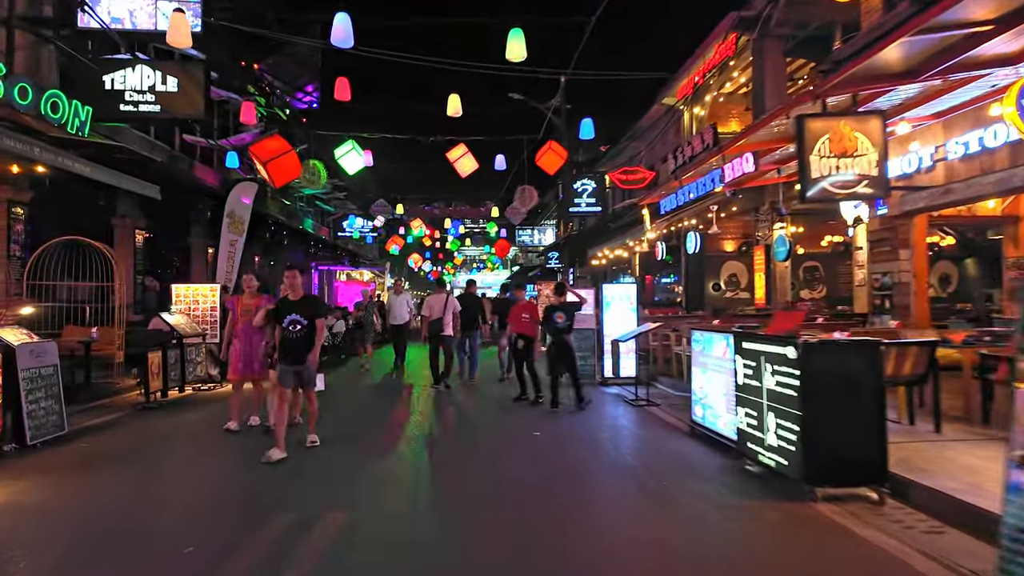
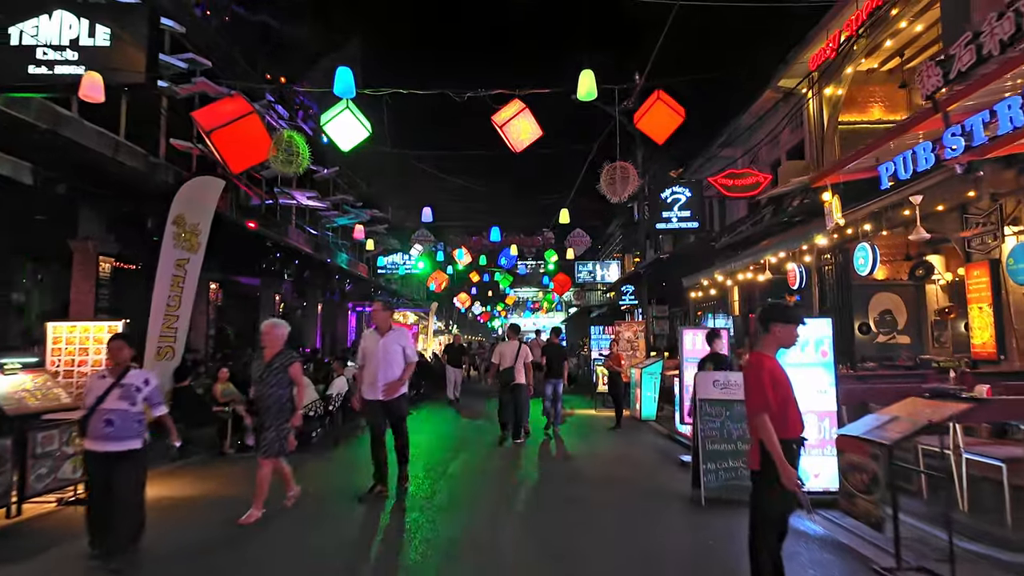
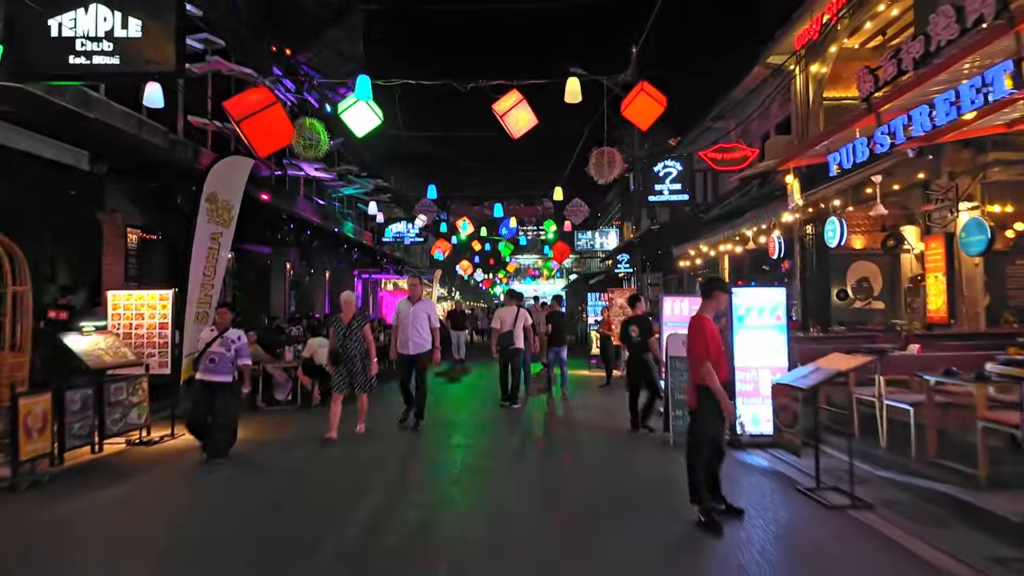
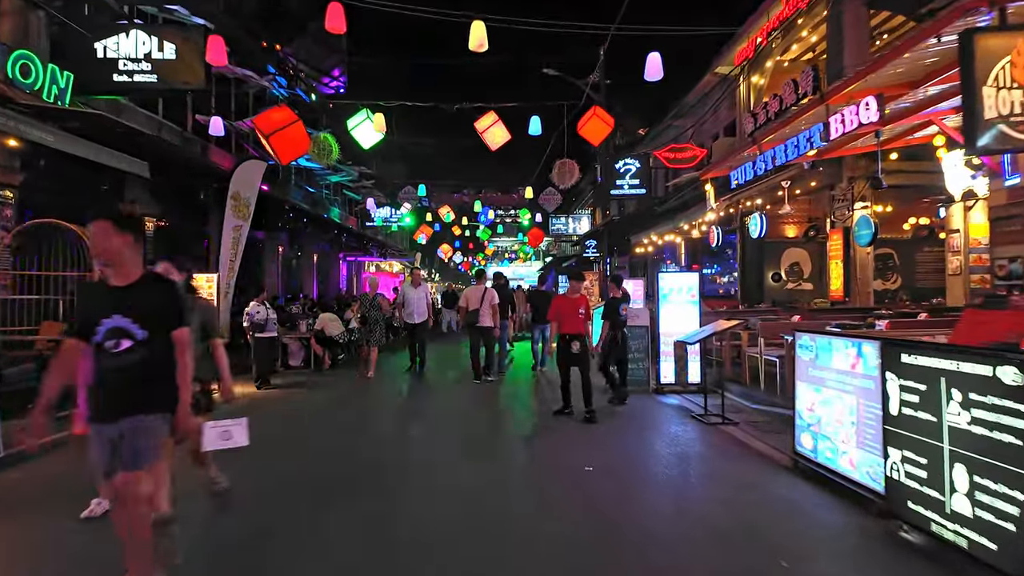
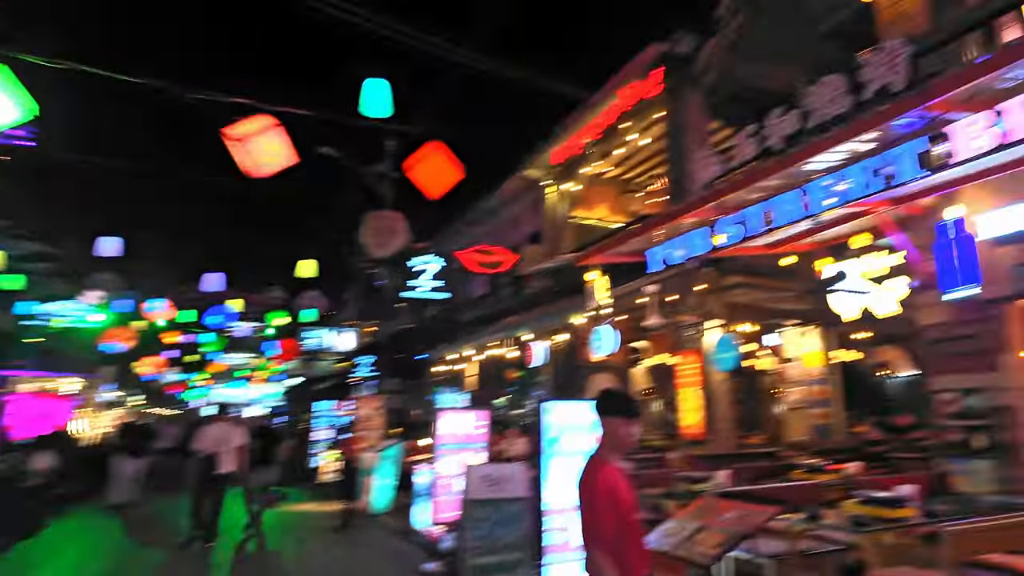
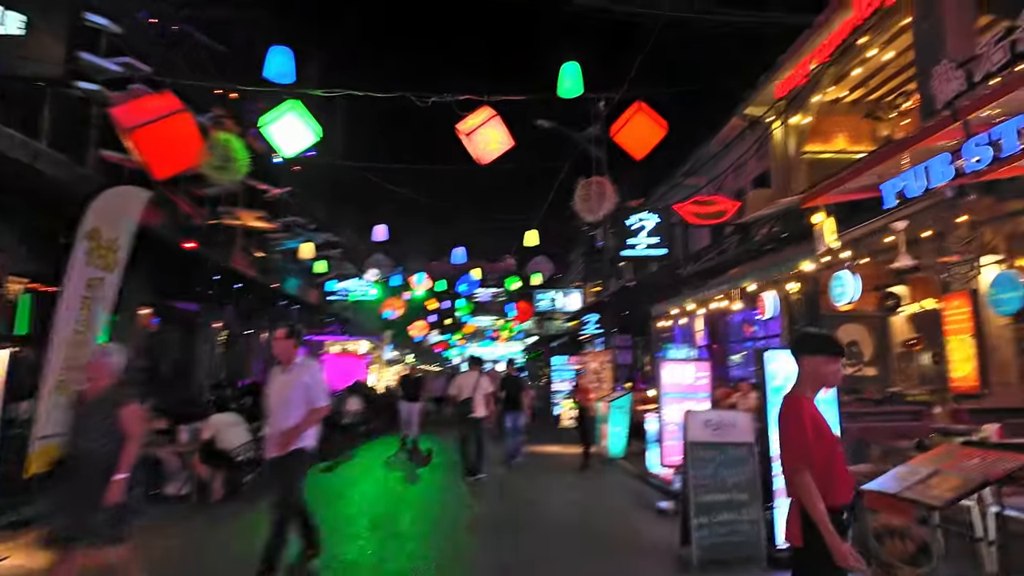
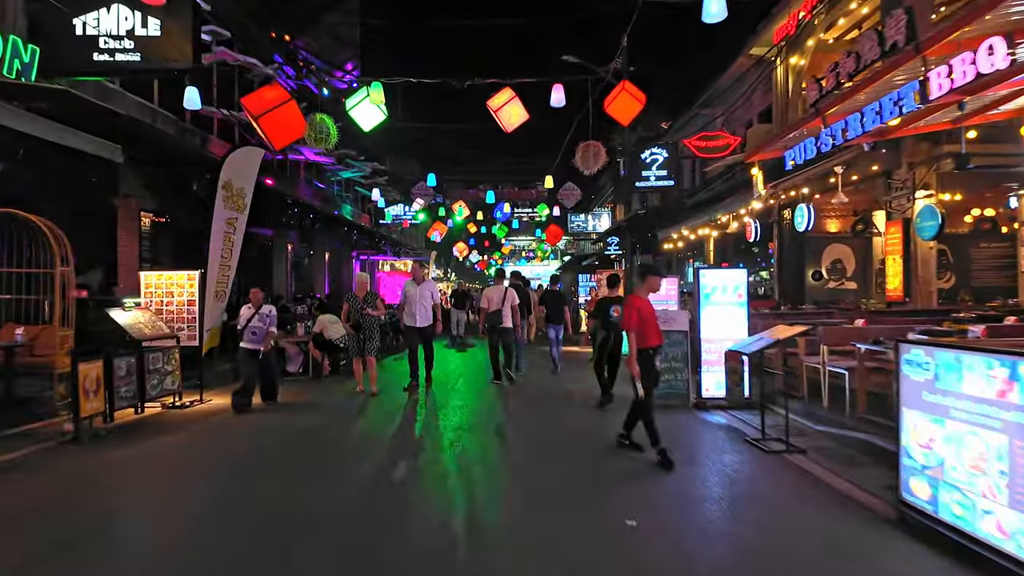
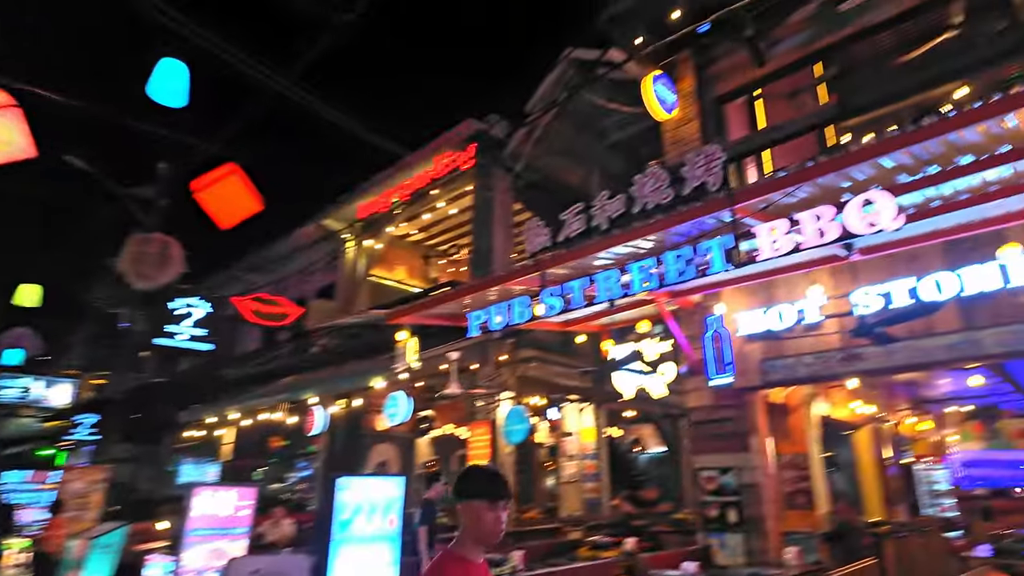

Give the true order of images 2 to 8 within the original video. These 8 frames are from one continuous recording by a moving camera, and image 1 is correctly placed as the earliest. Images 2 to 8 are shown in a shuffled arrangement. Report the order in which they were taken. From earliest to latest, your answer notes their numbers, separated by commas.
4, 7, 3, 2, 6, 5, 8
